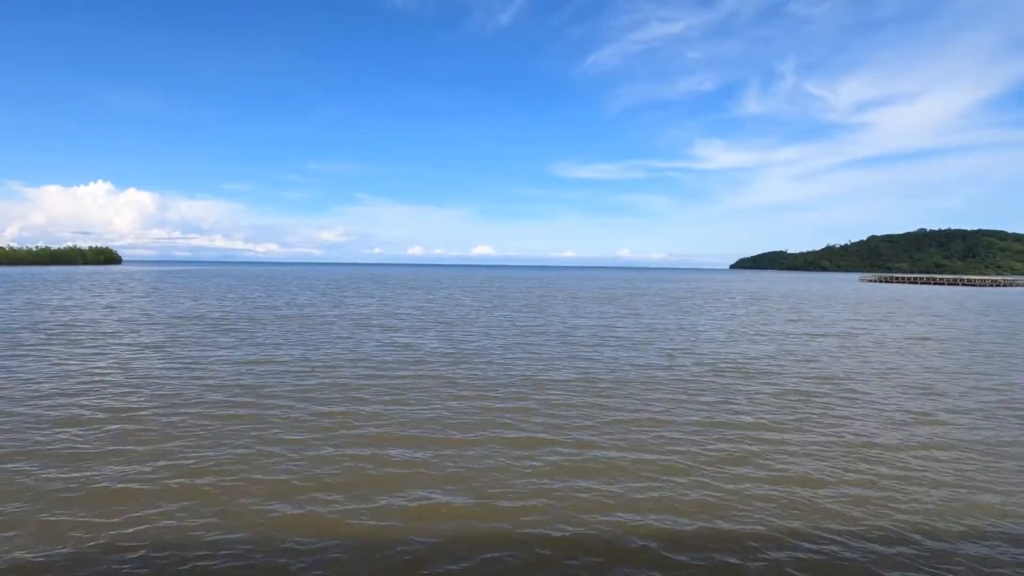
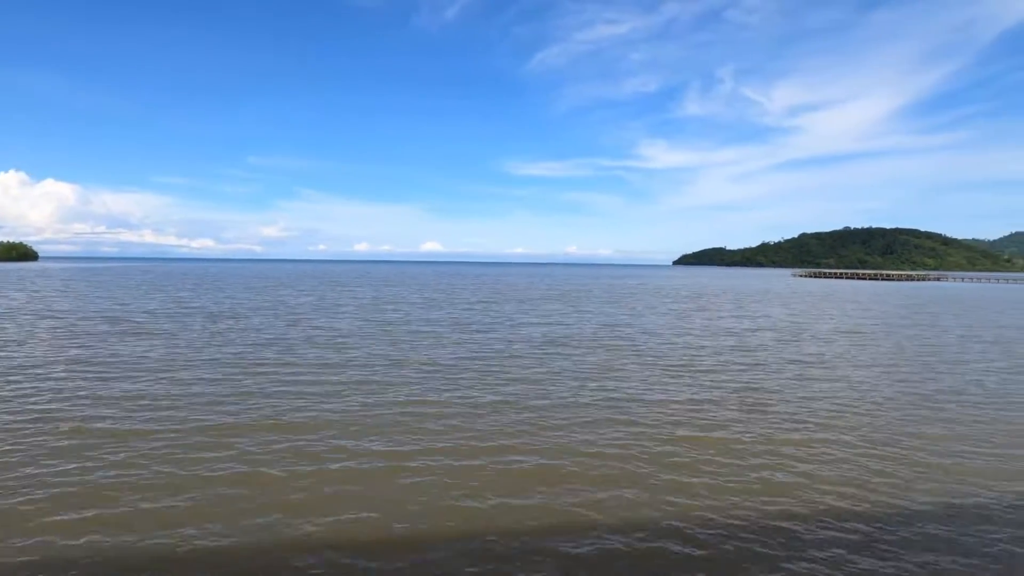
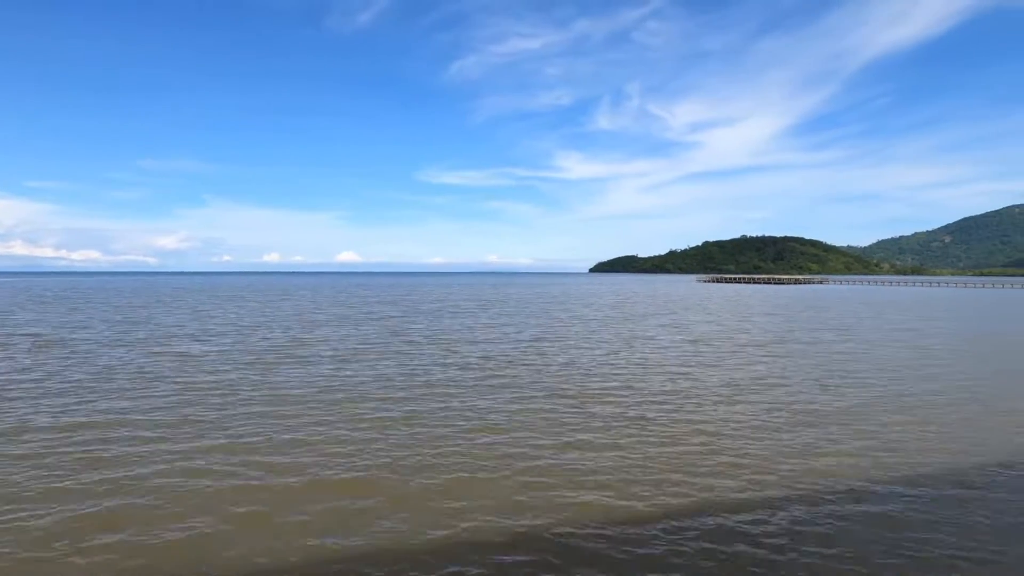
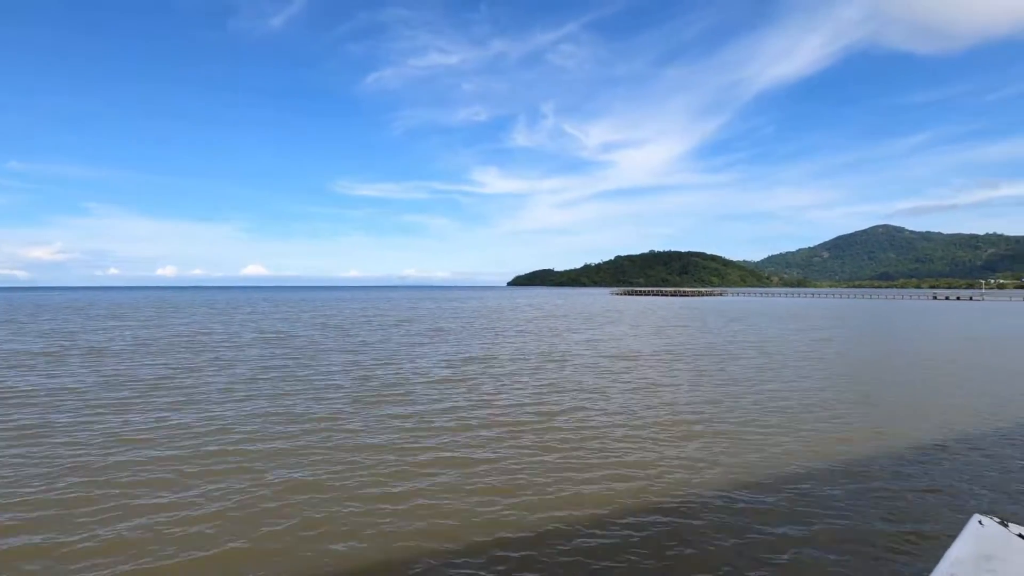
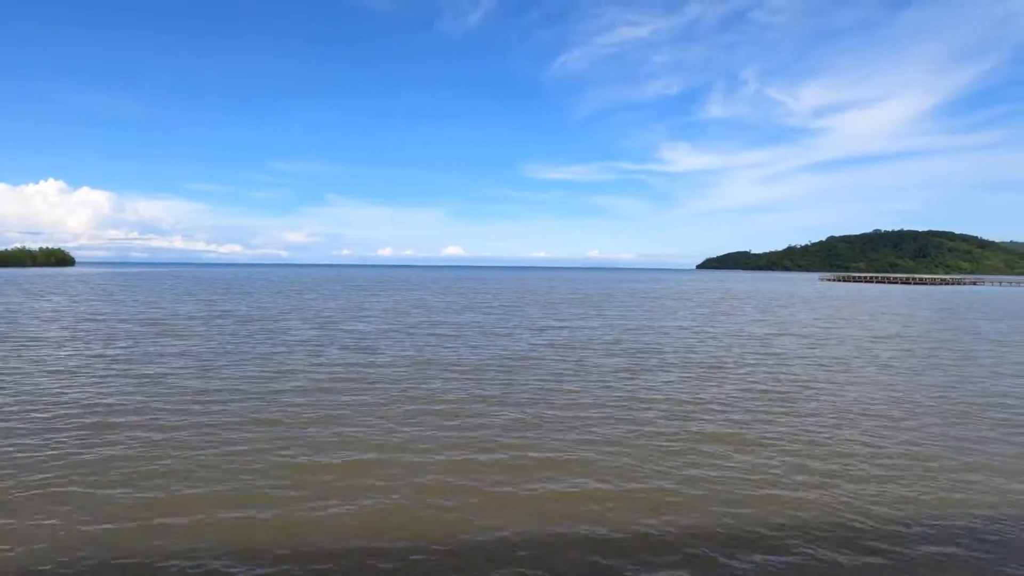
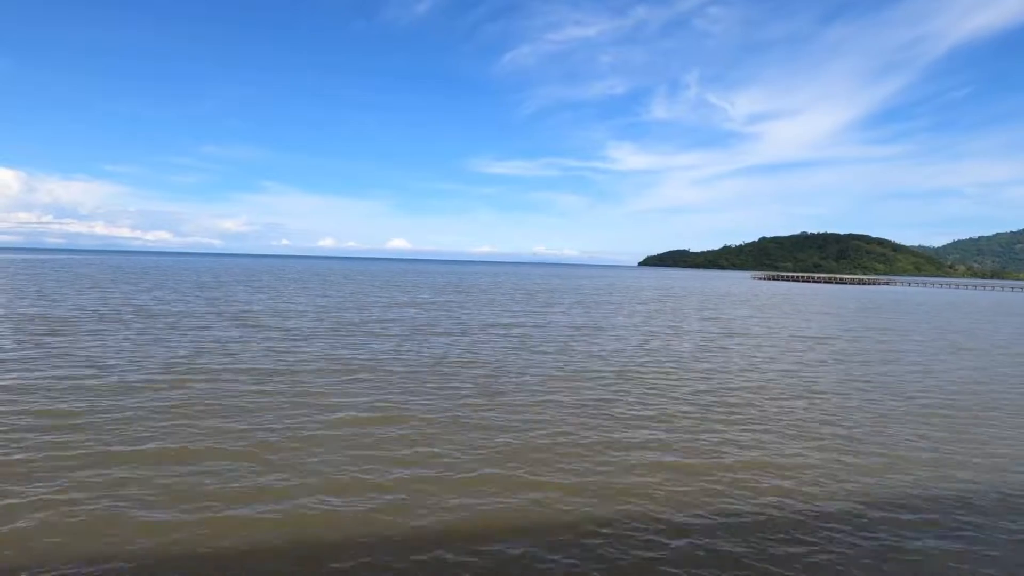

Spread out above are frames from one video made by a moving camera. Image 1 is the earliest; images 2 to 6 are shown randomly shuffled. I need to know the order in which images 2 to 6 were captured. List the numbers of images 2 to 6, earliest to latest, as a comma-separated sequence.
5, 2, 6, 3, 4
